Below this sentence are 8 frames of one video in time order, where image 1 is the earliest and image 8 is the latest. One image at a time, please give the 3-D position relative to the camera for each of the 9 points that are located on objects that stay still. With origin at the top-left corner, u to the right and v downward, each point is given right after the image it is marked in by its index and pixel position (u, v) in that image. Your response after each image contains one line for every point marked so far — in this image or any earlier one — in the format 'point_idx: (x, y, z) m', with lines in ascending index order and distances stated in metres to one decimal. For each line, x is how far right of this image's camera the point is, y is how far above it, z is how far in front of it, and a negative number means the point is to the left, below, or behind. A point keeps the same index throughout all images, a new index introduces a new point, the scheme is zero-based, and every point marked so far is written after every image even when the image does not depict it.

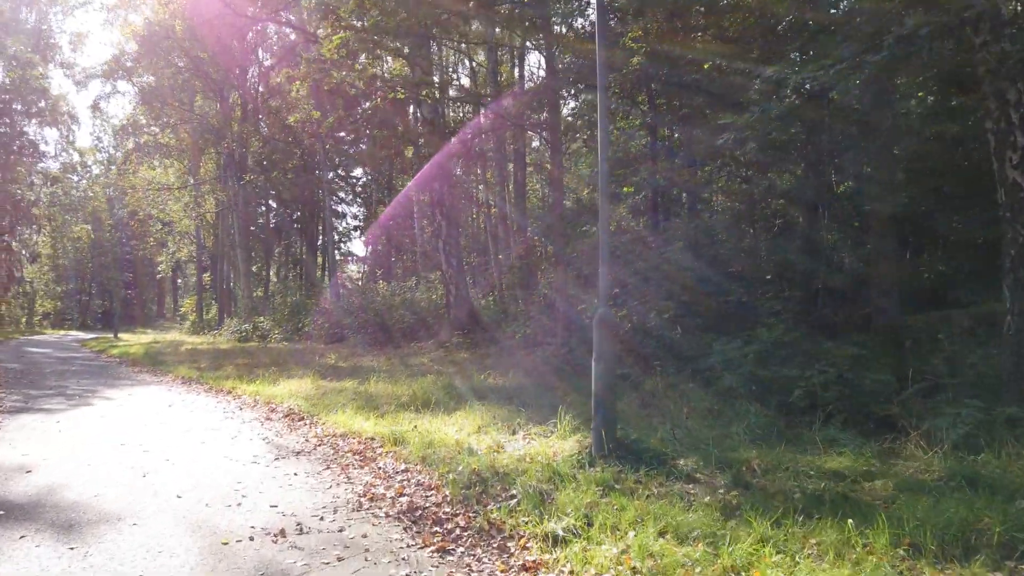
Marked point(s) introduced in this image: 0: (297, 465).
0: (-1.8, -1.5, +6.1) m
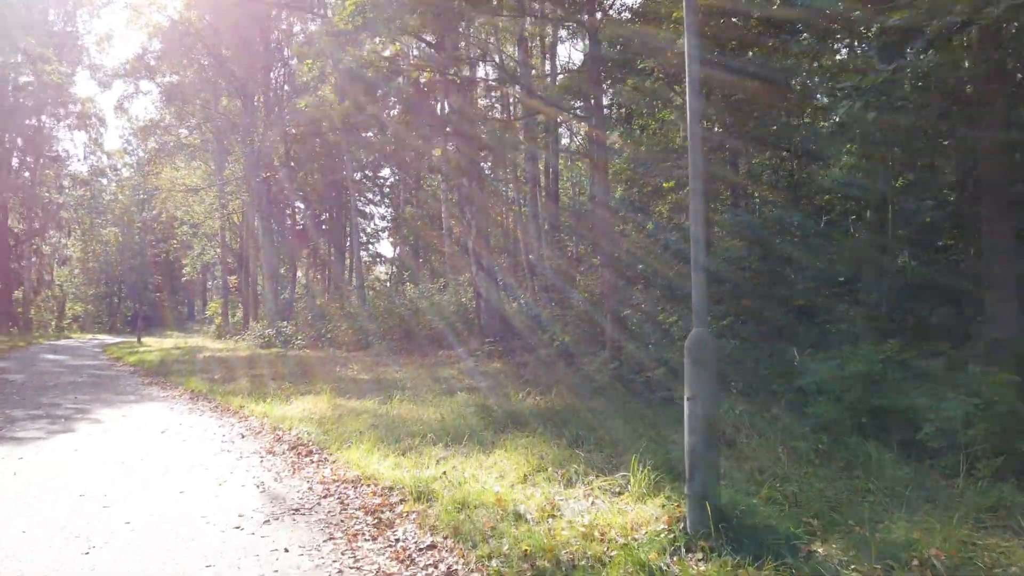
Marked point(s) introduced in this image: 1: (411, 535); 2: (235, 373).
0: (-1.4, -1.6, +4.7) m
1: (-0.6, -1.6, +4.7) m
2: (-6.2, -1.9, +16.6) m
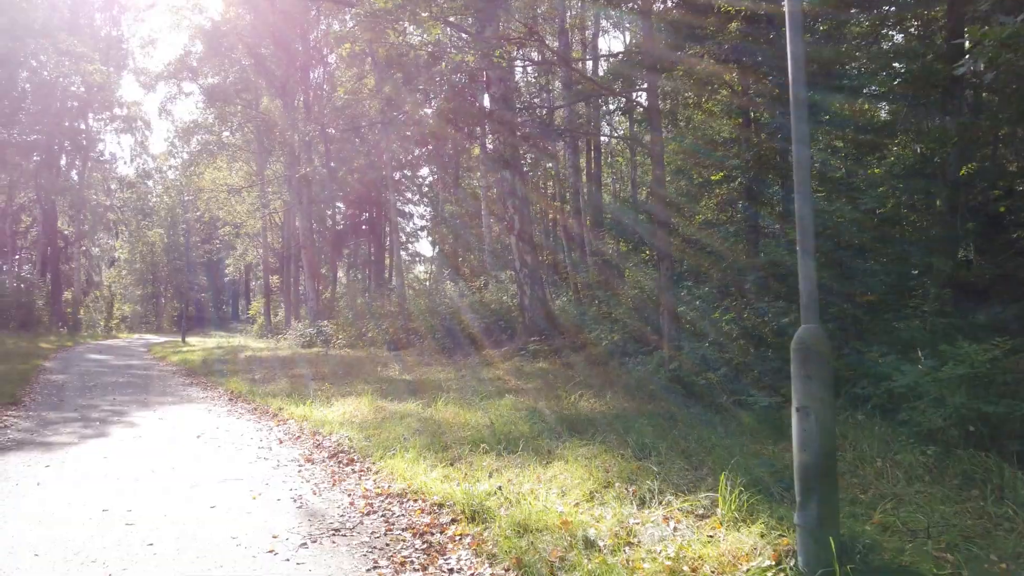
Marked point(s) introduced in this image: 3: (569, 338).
0: (-1.0, -1.5, +4.2) m
1: (-0.3, -1.5, +4.1) m
2: (-5.2, -1.9, +16.3) m
3: (+1.3, -1.2, +17.0) m
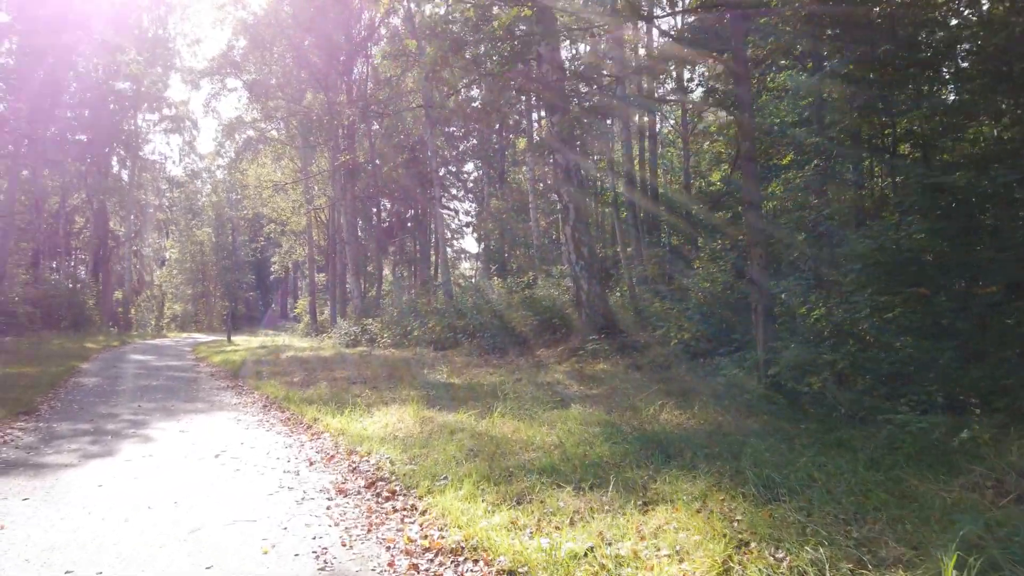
0: (-0.6, -1.5, +2.9) m
1: (+0.2, -1.5, +2.7) m
2: (-4.0, -1.8, +15.2) m
3: (+2.5, -1.0, +15.6) m
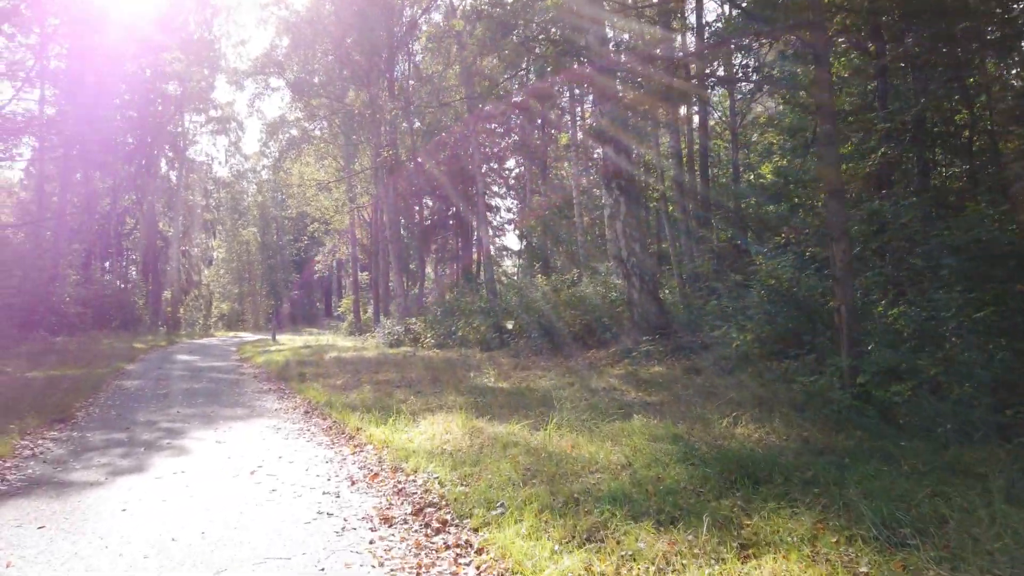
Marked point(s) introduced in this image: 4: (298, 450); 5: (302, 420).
0: (-0.3, -1.5, +2.2) m
1: (+0.4, -1.5, +2.0) m
2: (-3.1, -1.8, +14.8) m
3: (+3.4, -1.0, +14.7) m
4: (-2.3, -1.7, +7.8) m
5: (-2.9, -1.8, +10.1) m
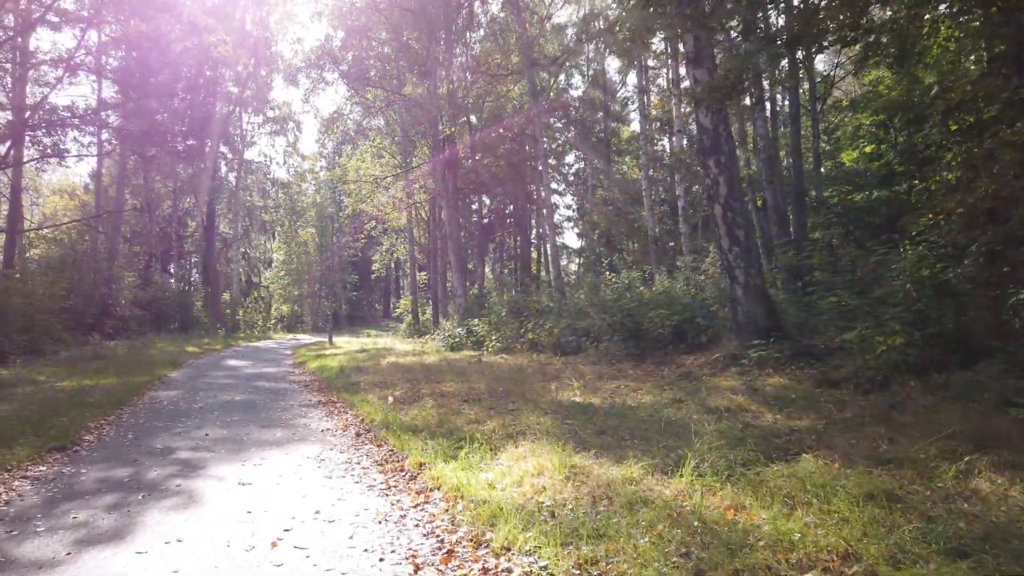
0: (+0.2, -1.4, +0.1) m
1: (+0.9, -1.4, -0.1) m
2: (-1.6, -1.7, +12.9) m
3: (+4.9, -0.9, +12.3) m
4: (-1.3, -1.7, +5.9) m
5: (-1.8, -1.8, +8.2) m
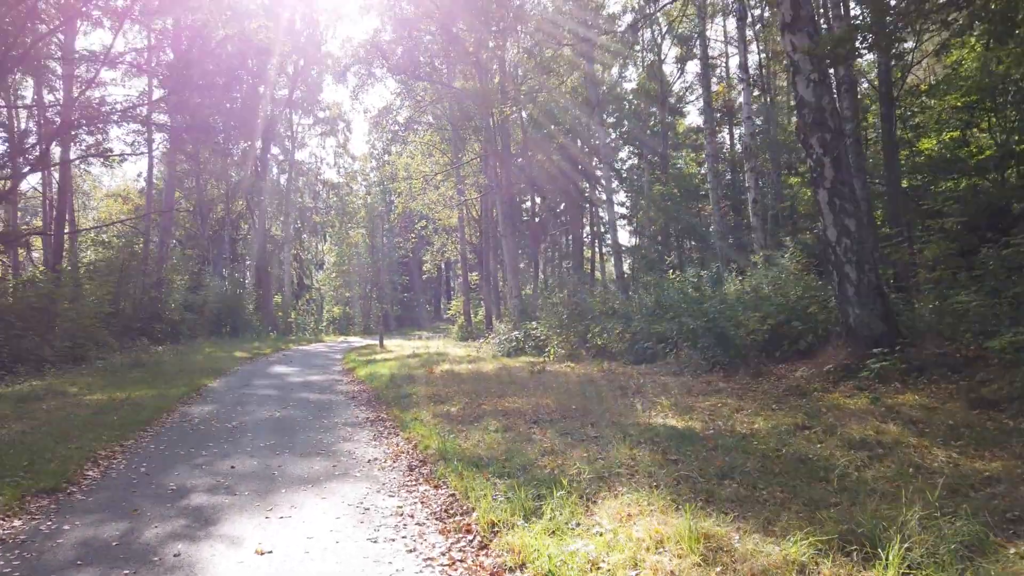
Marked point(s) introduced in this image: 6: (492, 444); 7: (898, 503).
0: (+0.4, -1.4, -1.5) m
1: (+1.2, -1.4, -1.8) m
2: (-0.5, -1.8, +11.3) m
3: (+5.9, -0.9, +10.3) m
4: (-0.7, -1.7, +4.3) m
5: (-1.0, -1.8, +6.7) m
6: (-0.2, -1.7, +8.0) m
7: (+2.5, -1.3, +4.8) m
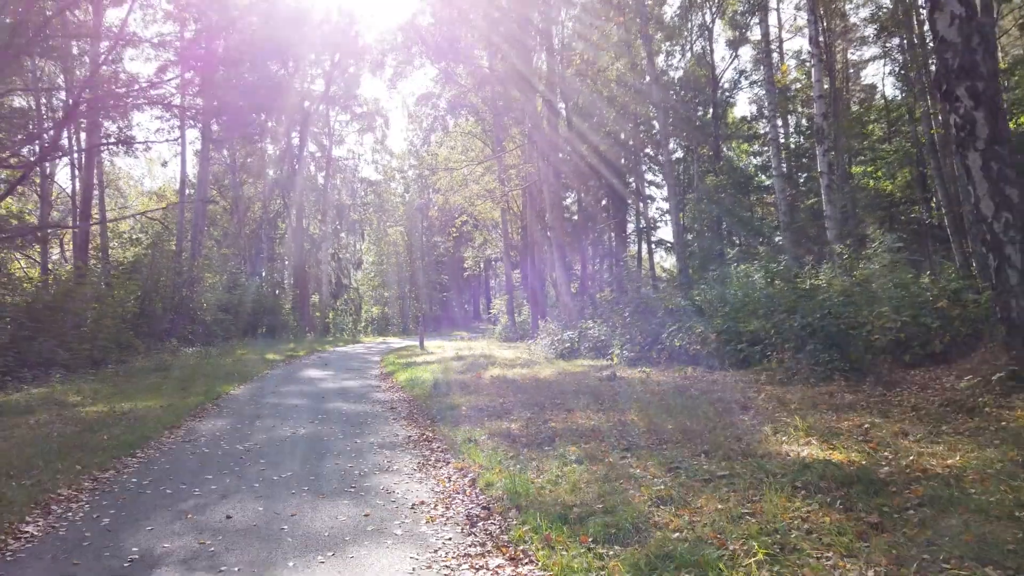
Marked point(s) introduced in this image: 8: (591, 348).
0: (+0.7, -1.3, -3.7) m
1: (+1.4, -1.3, -4.0) m
2: (+0.4, -1.6, +9.2) m
3: (+6.8, -0.7, +7.9) m
4: (-0.1, -1.5, +2.2) m
5: (-0.3, -1.7, +4.6) m
6: (+0.6, -1.5, +5.9) m
7: (+3.0, -1.2, +2.5) m
8: (+2.1, -1.6, +19.7) m
